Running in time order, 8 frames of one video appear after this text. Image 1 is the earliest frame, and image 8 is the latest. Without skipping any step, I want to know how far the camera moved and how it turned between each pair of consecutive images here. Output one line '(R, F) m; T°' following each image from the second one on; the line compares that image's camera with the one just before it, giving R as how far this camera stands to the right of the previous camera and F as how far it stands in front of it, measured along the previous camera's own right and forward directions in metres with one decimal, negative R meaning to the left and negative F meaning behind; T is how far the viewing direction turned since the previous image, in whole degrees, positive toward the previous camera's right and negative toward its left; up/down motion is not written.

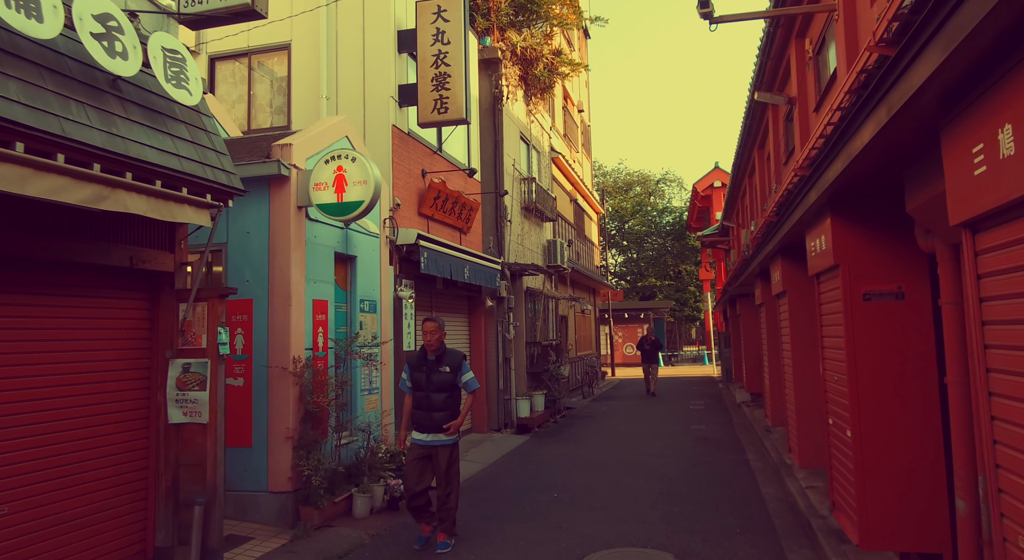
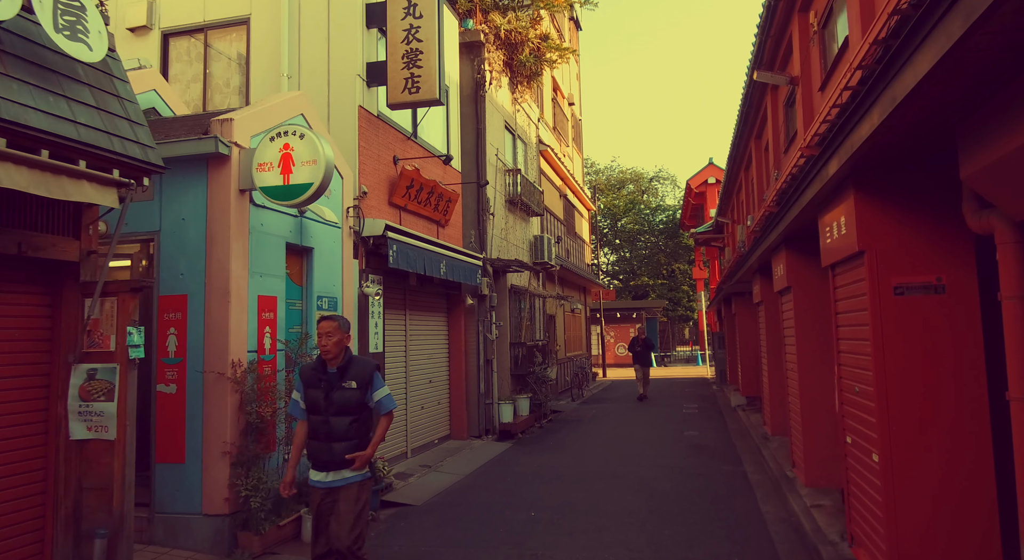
(+0.2, +0.8) m; +1°
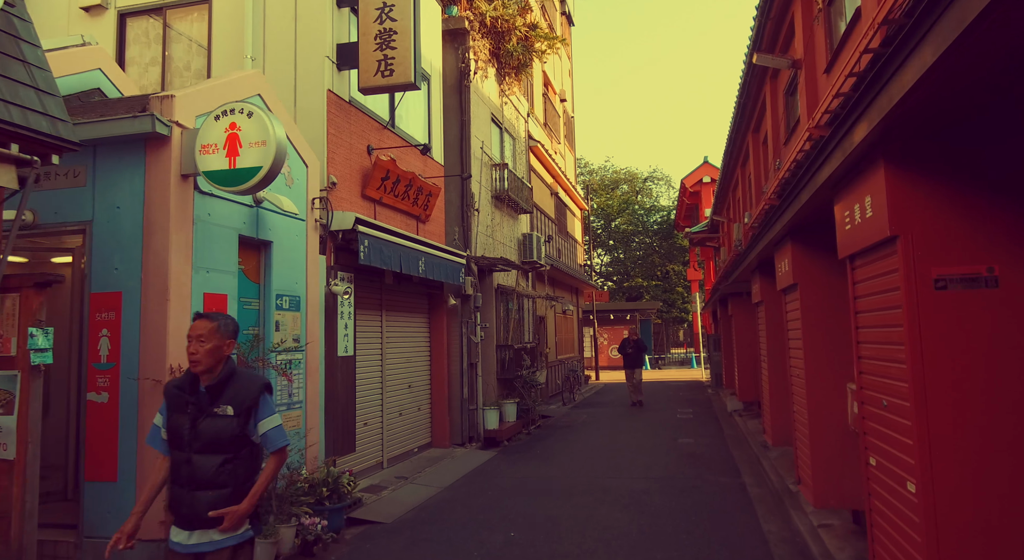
(+0.2, +0.7) m; 0°
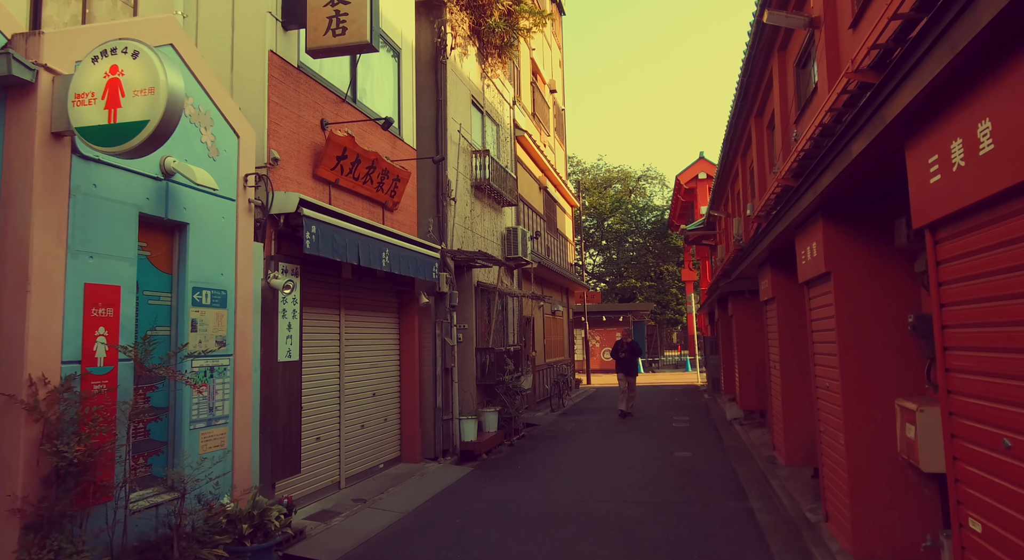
(+0.2, +1.2) m; +1°
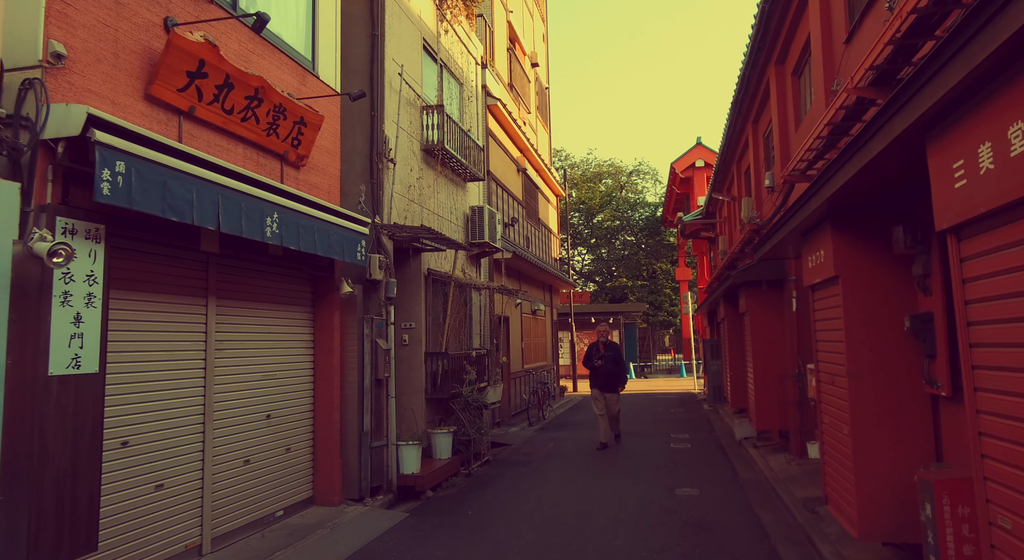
(+0.5, +2.6) m; +1°
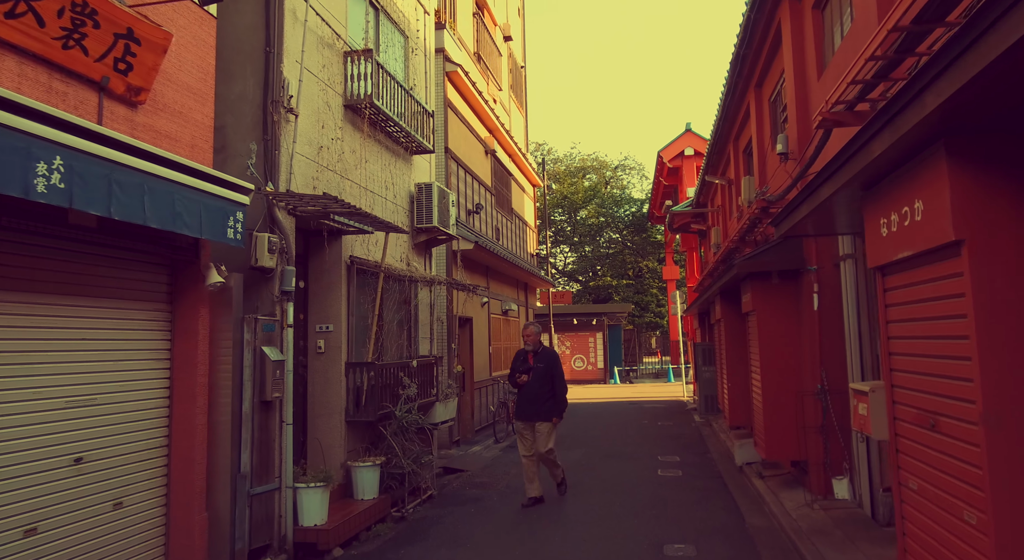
(+0.5, +2.1) m; +1°
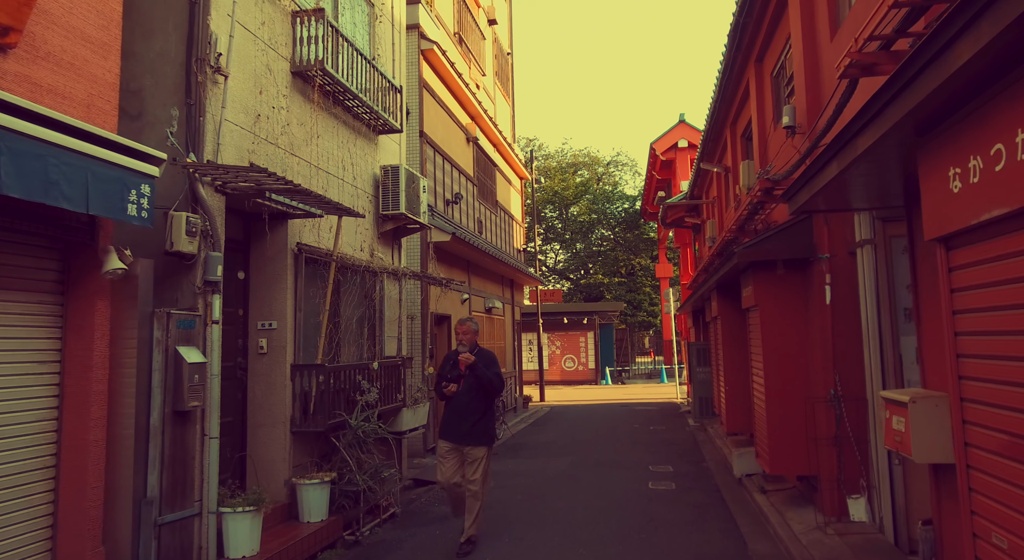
(+0.2, +1.0) m; +1°
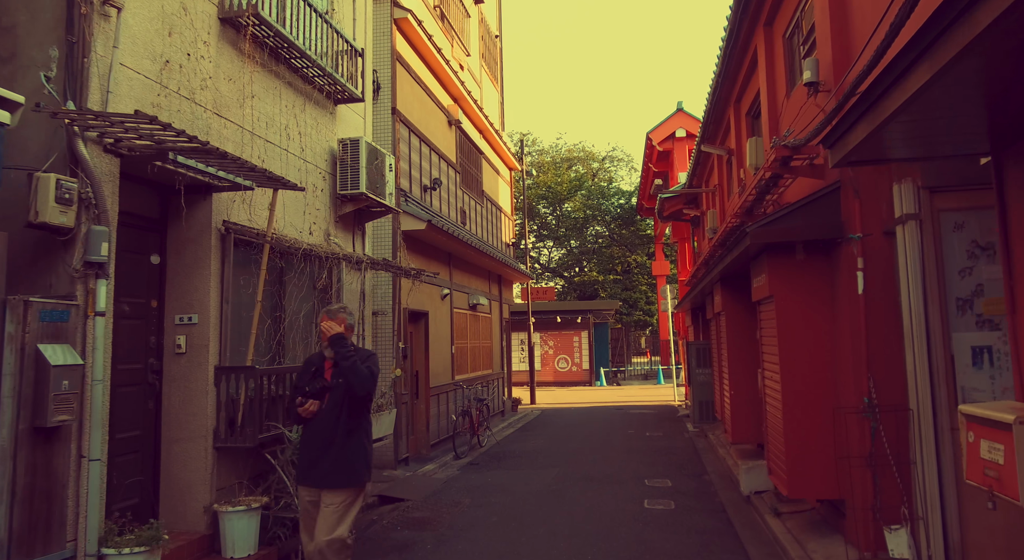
(+0.2, +1.1) m; 0°
